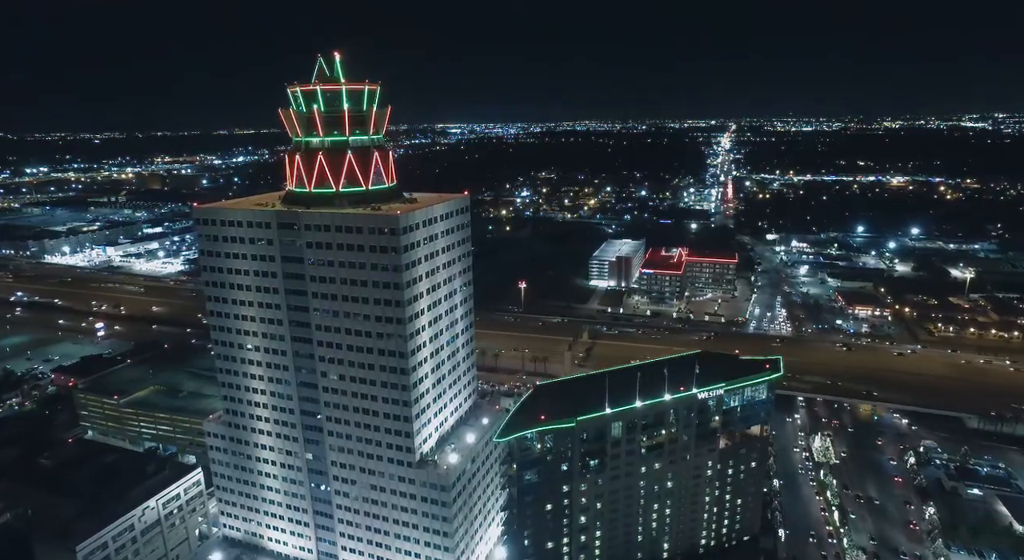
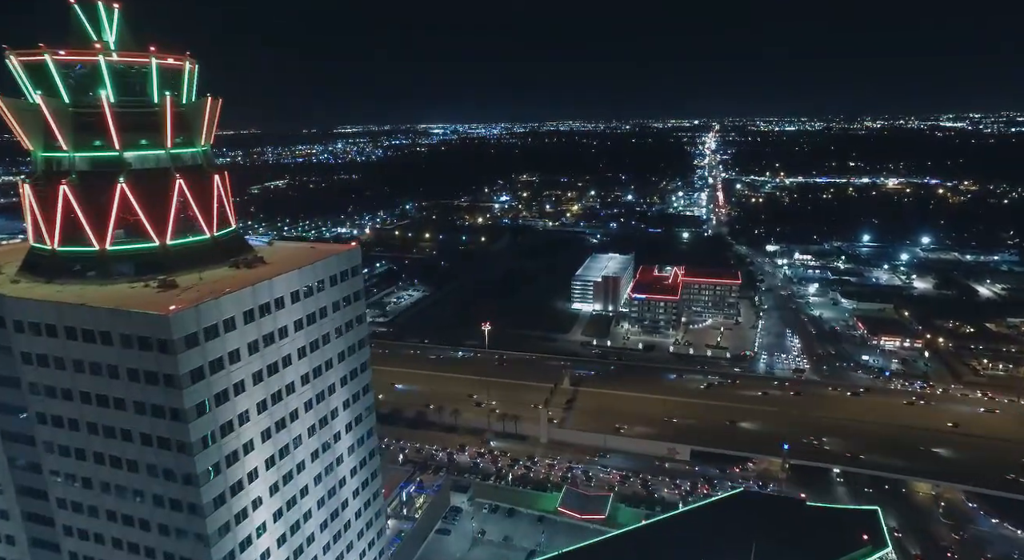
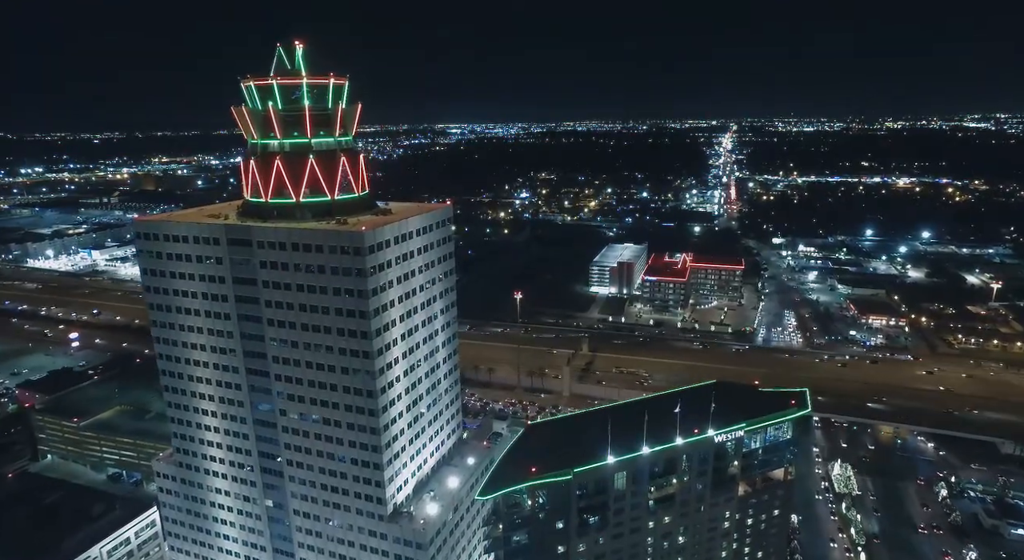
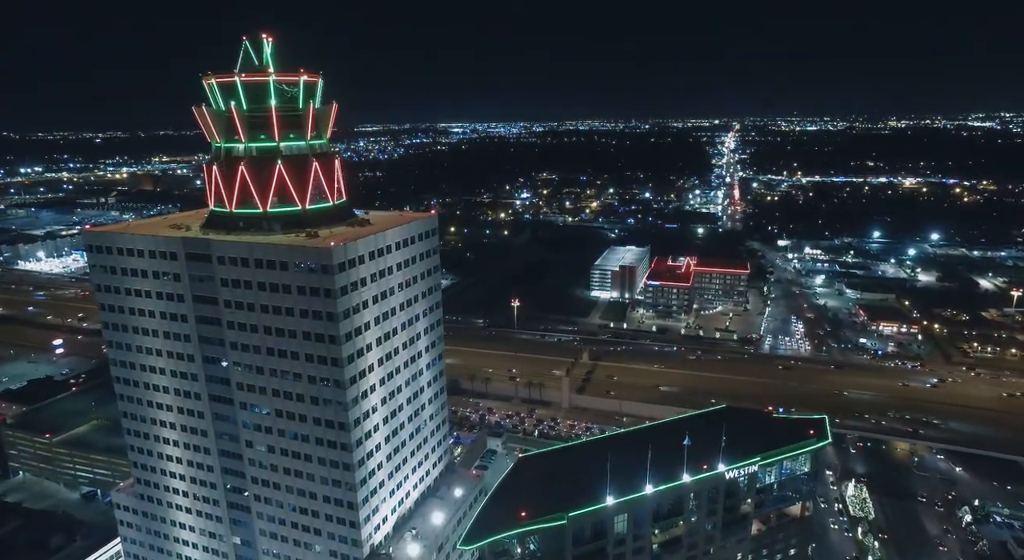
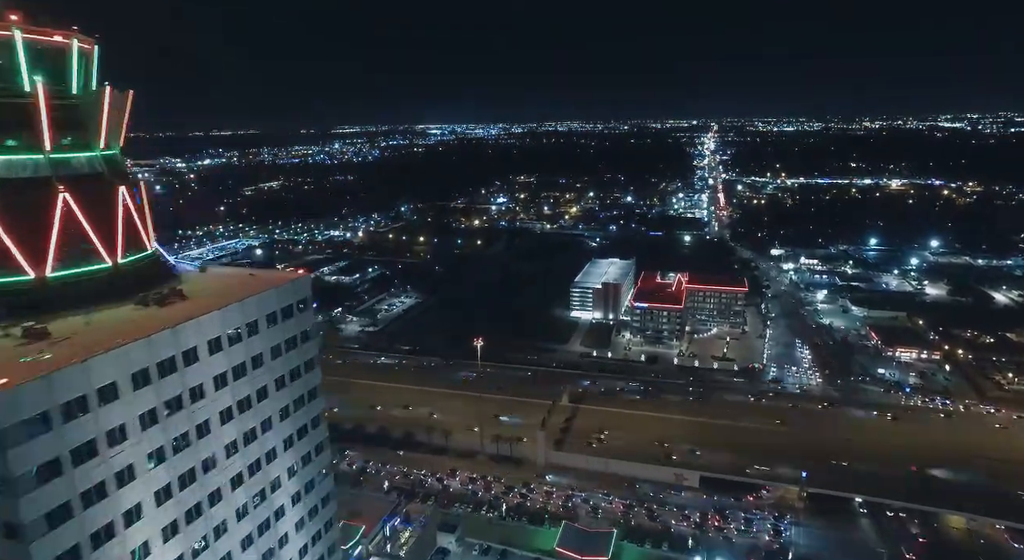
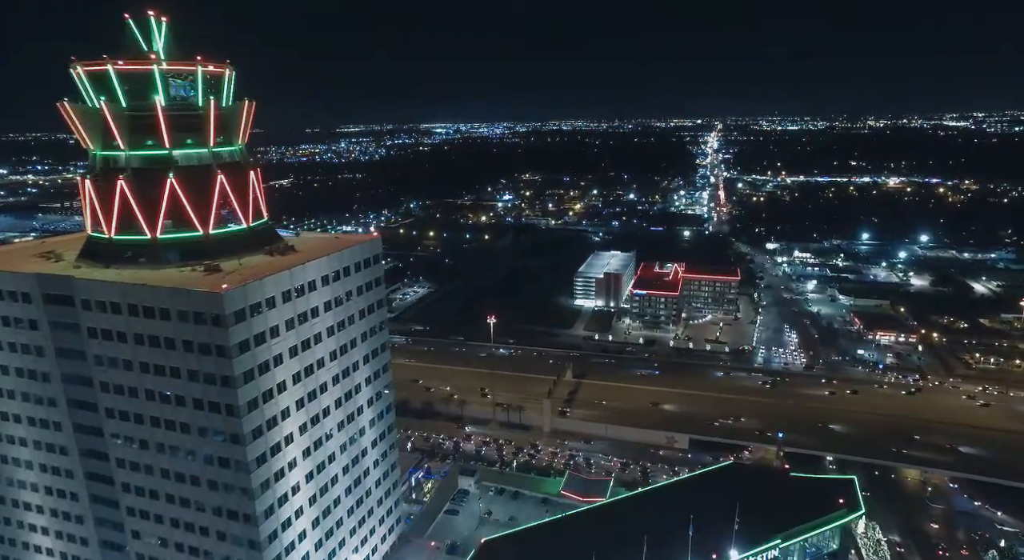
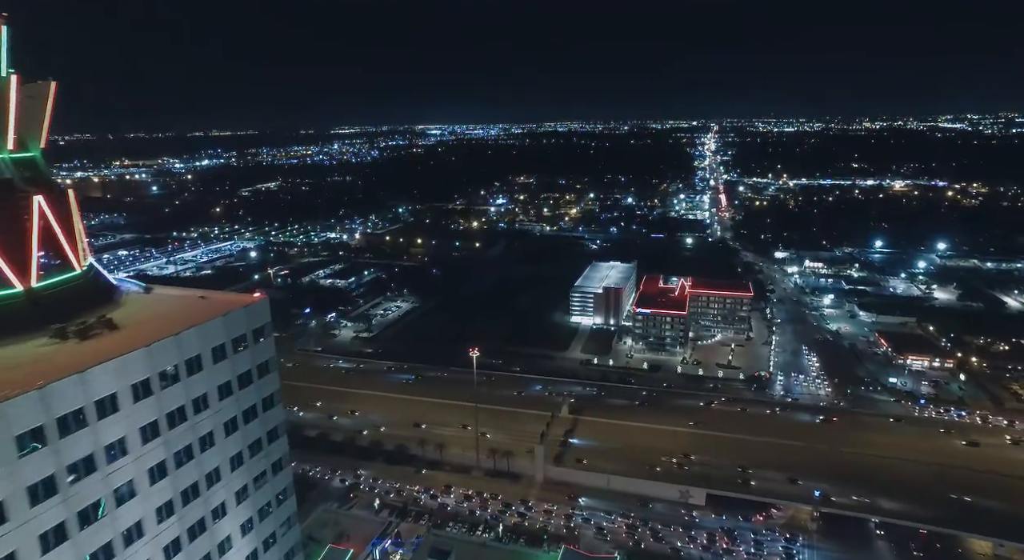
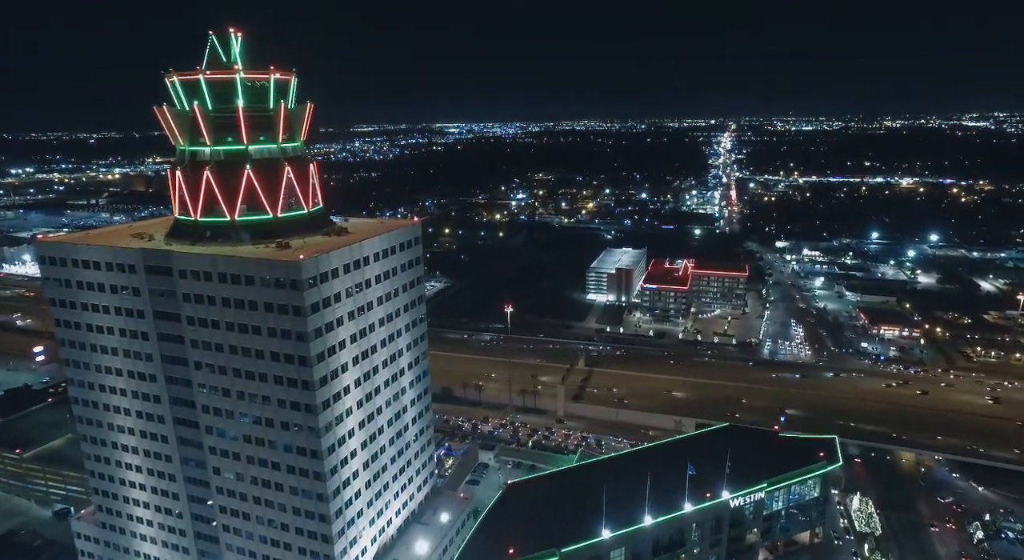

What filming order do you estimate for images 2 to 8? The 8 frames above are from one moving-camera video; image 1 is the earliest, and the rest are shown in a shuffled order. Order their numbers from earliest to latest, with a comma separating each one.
3, 4, 8, 6, 2, 5, 7
